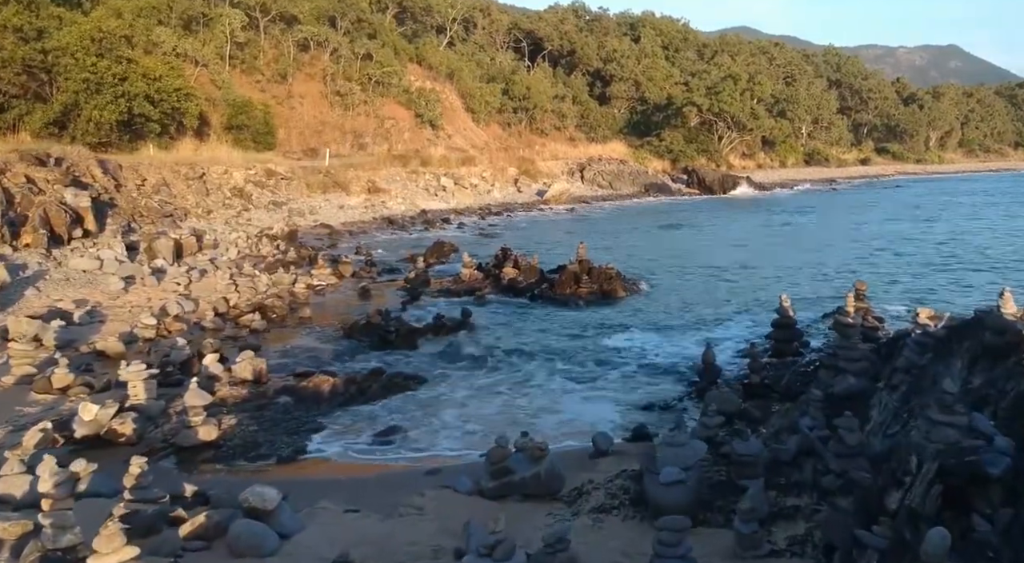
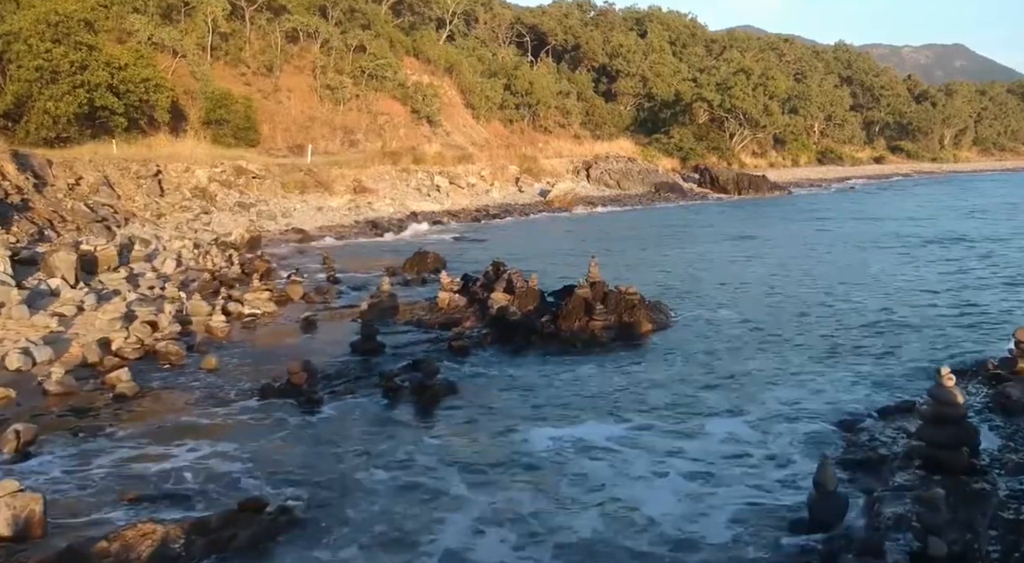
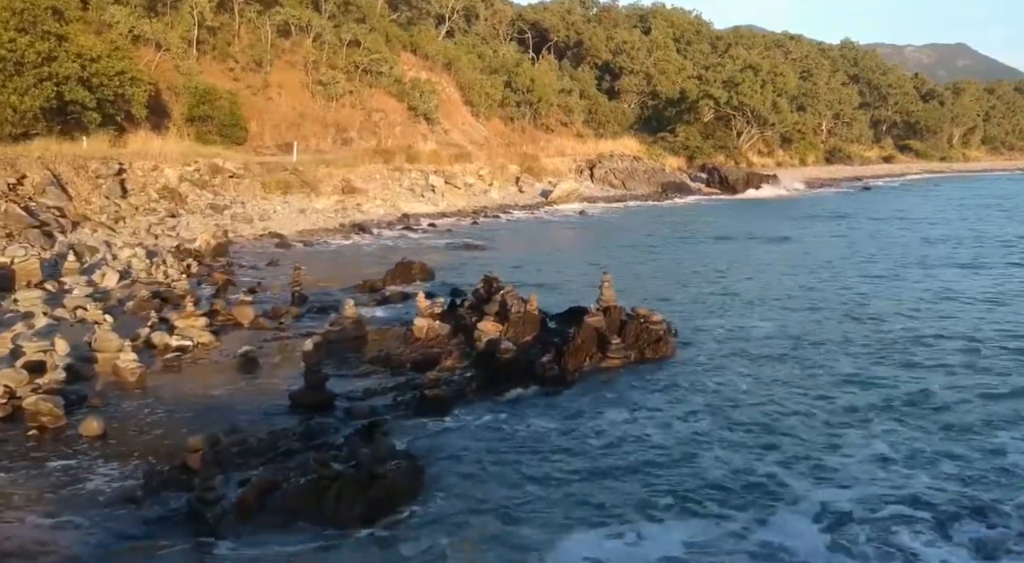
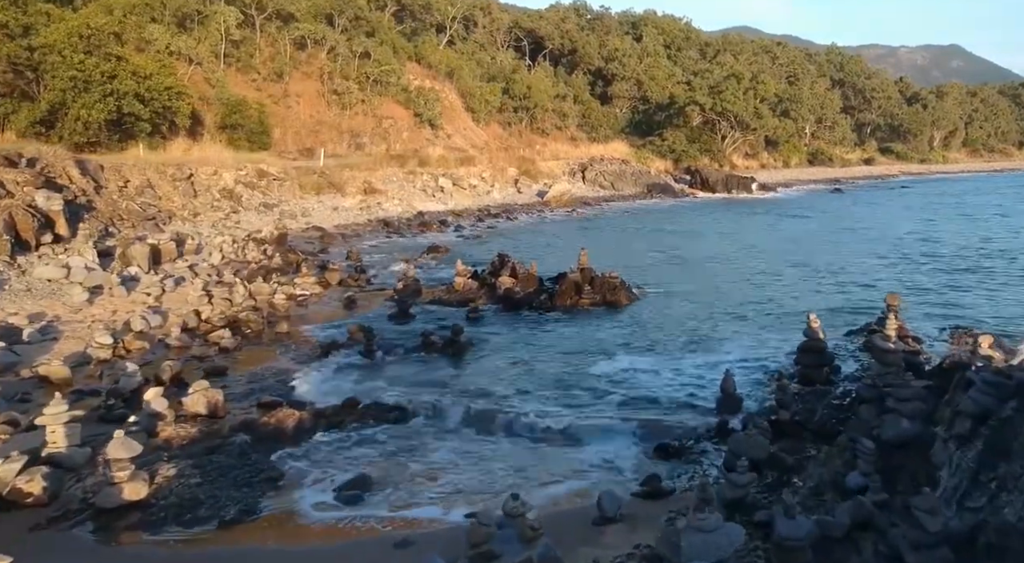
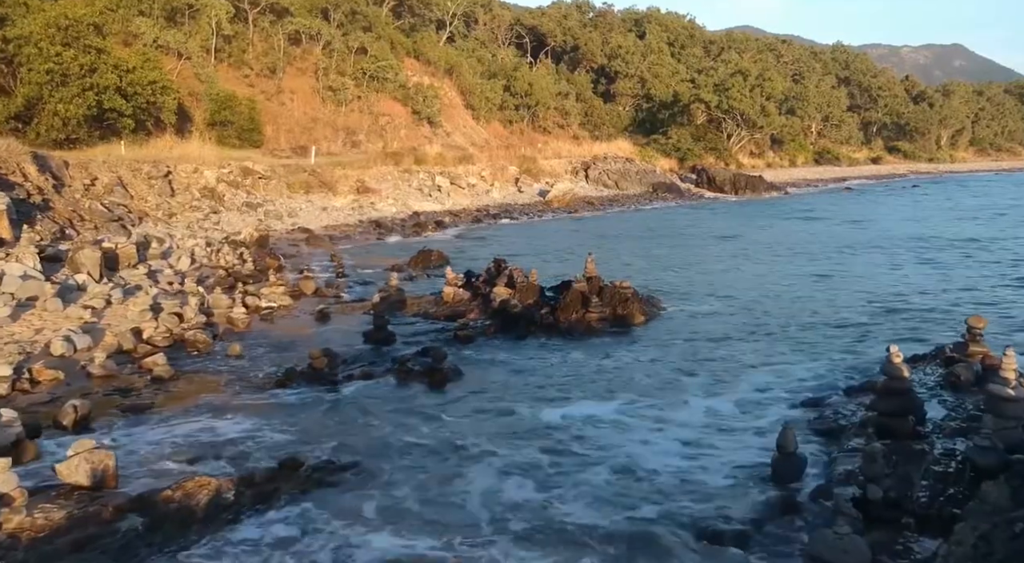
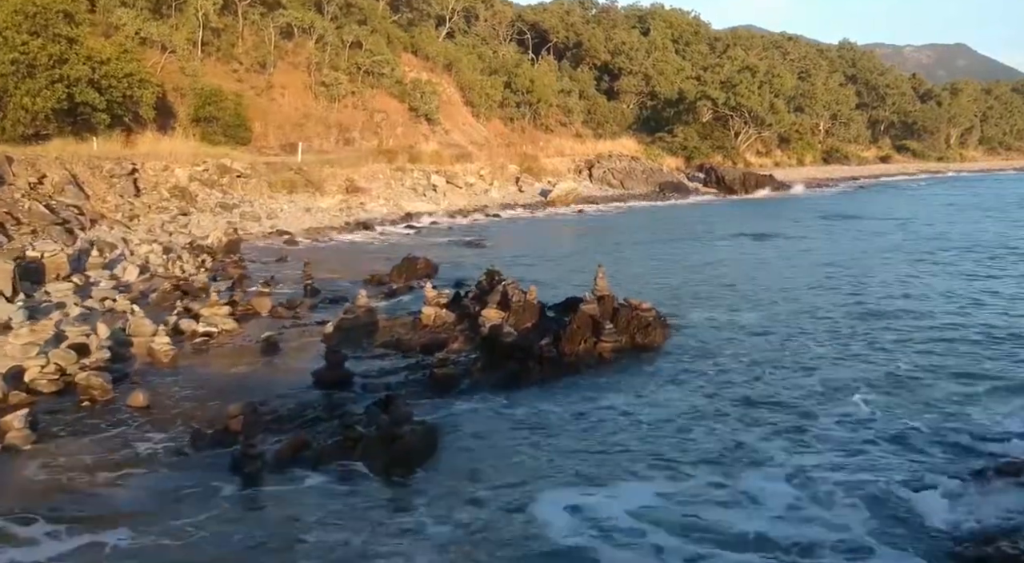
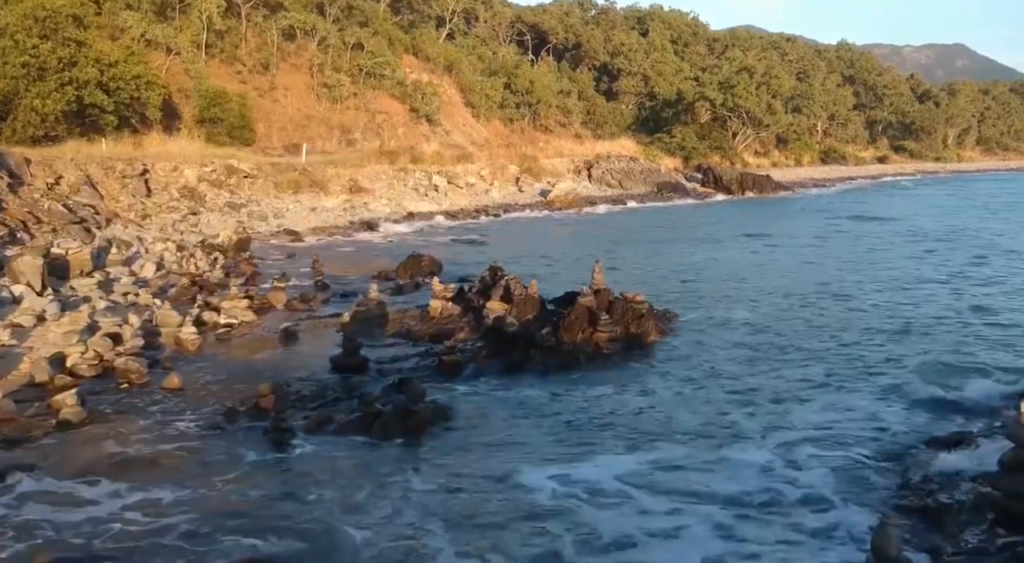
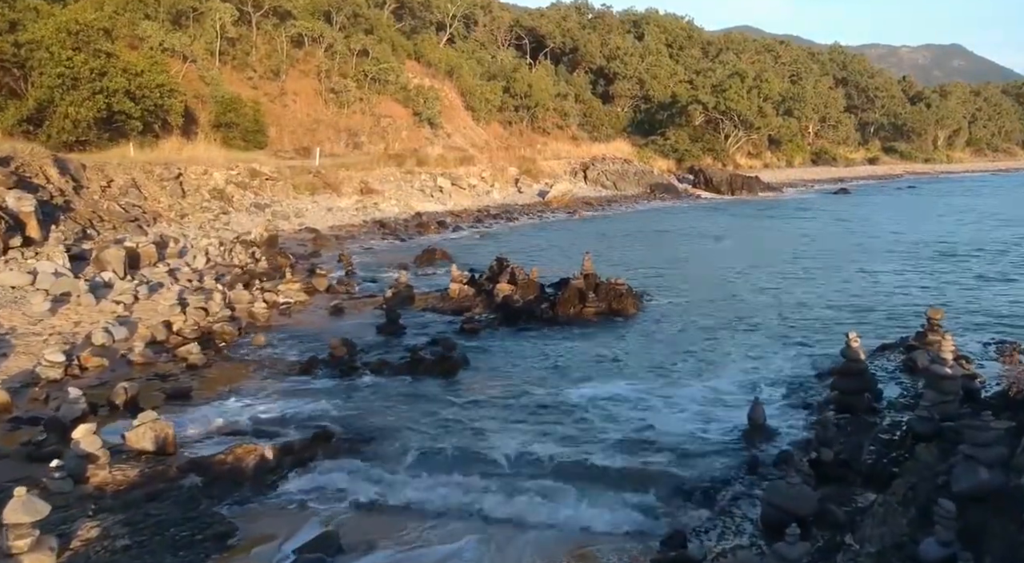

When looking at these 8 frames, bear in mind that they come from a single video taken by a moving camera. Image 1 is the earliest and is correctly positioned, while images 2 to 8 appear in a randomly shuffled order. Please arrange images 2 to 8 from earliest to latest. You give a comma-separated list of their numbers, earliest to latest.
4, 8, 5, 2, 7, 6, 3
